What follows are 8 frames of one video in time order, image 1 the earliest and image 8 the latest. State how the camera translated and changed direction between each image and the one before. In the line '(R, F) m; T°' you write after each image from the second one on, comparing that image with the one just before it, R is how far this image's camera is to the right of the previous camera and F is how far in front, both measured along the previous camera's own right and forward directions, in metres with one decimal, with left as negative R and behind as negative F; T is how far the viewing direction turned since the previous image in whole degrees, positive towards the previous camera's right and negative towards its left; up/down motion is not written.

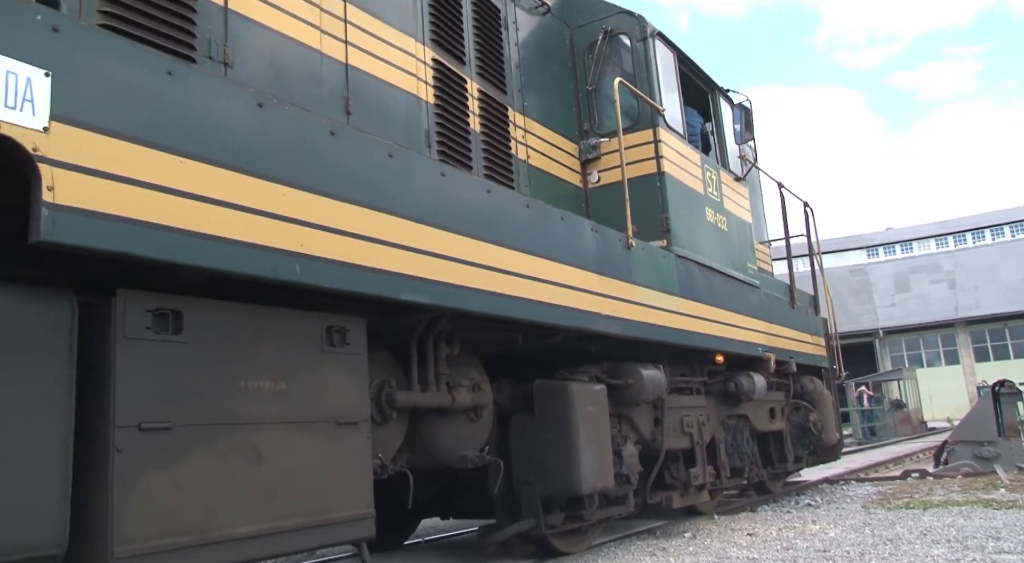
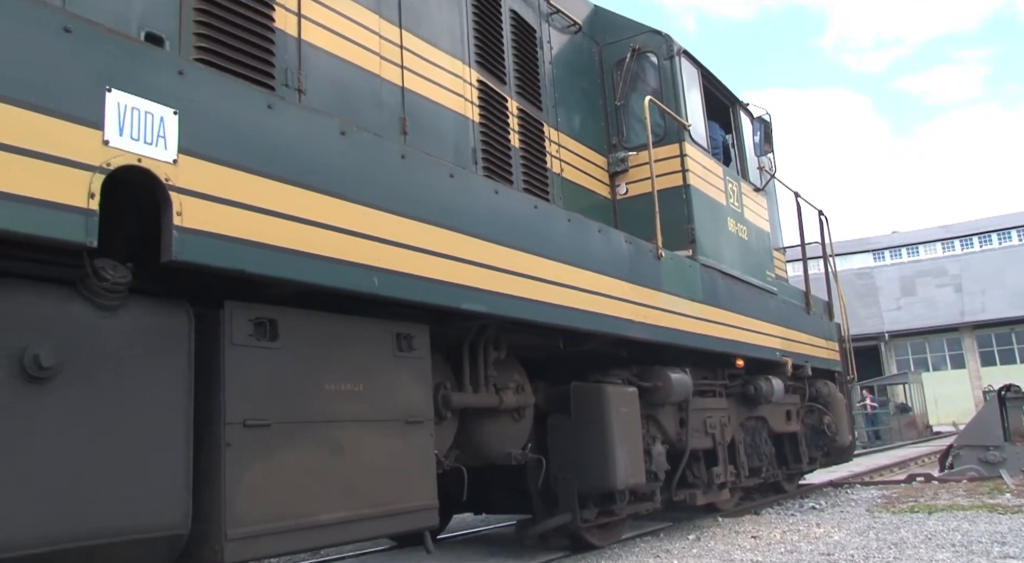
(-0.2, -0.3) m; 0°
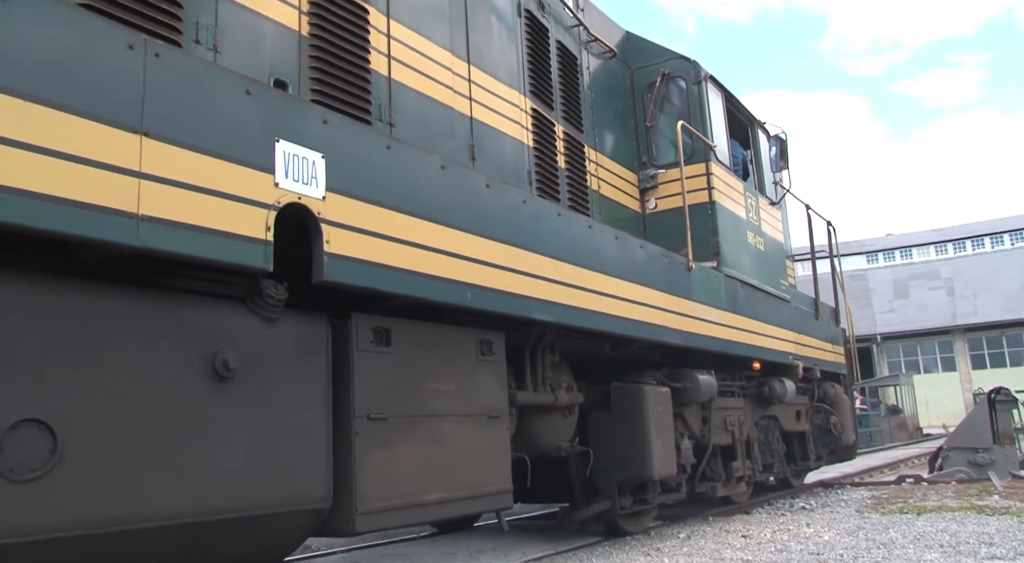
(-0.3, -0.5) m; 0°
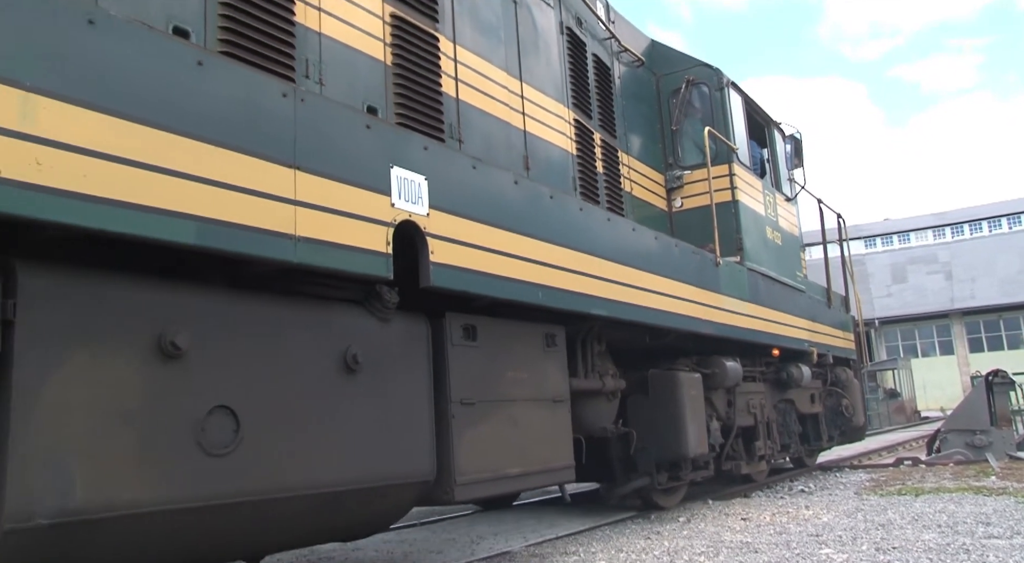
(-0.3, -0.5) m; 0°
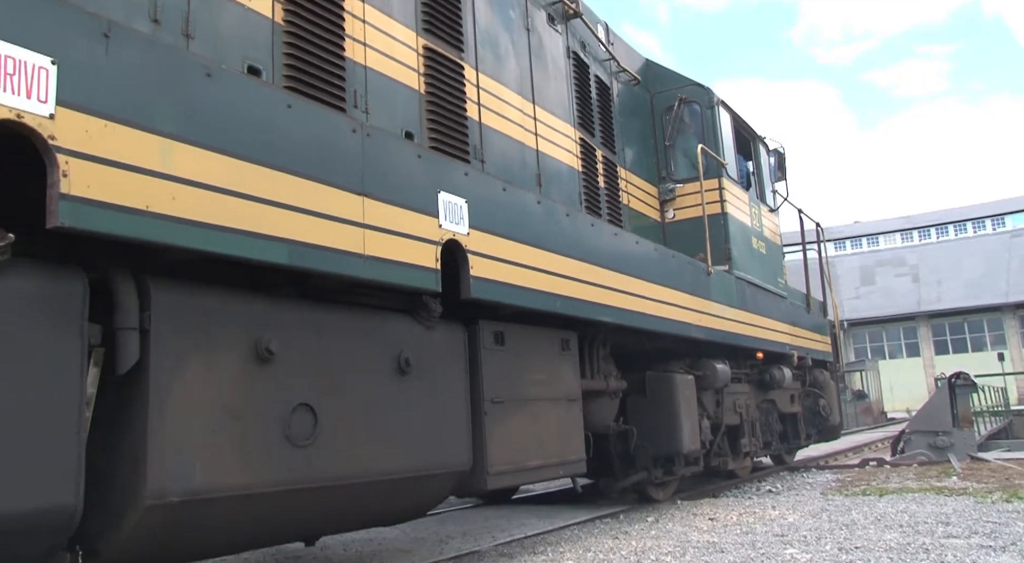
(-0.2, -0.4) m; +2°
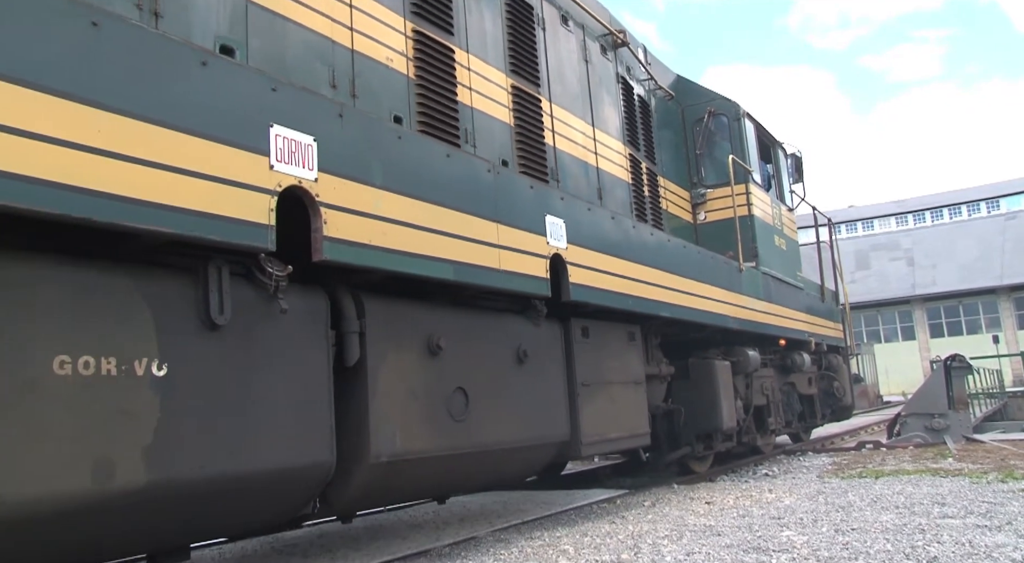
(-0.5, -0.8) m; 0°
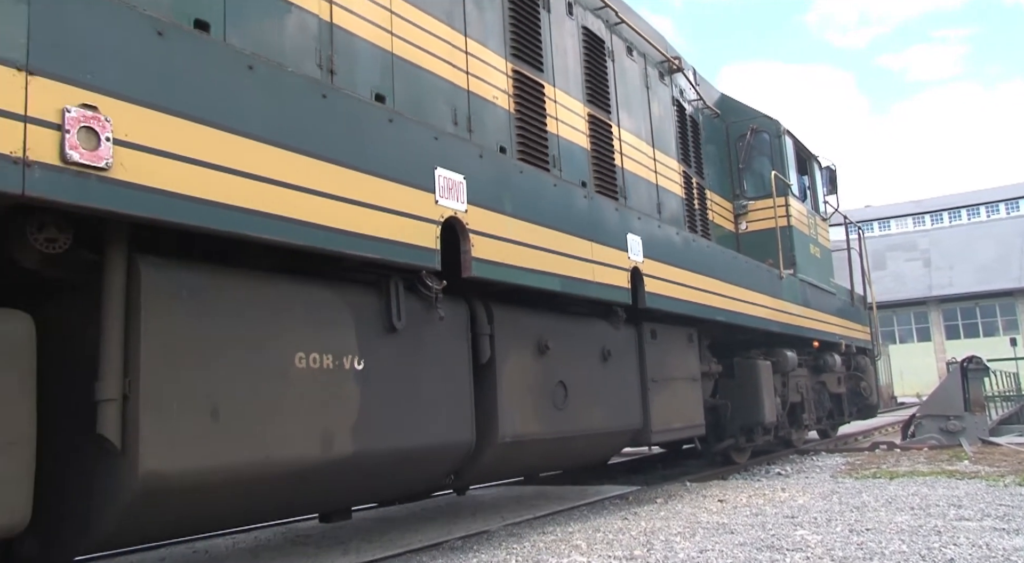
(-0.4, -0.7) m; -1°
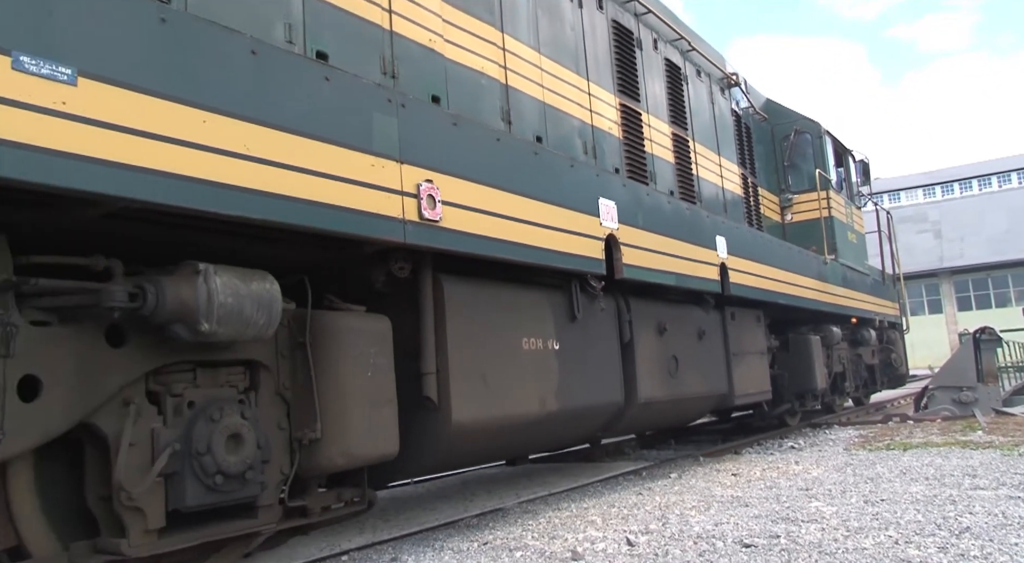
(-0.7, -1.1) m; -1°
